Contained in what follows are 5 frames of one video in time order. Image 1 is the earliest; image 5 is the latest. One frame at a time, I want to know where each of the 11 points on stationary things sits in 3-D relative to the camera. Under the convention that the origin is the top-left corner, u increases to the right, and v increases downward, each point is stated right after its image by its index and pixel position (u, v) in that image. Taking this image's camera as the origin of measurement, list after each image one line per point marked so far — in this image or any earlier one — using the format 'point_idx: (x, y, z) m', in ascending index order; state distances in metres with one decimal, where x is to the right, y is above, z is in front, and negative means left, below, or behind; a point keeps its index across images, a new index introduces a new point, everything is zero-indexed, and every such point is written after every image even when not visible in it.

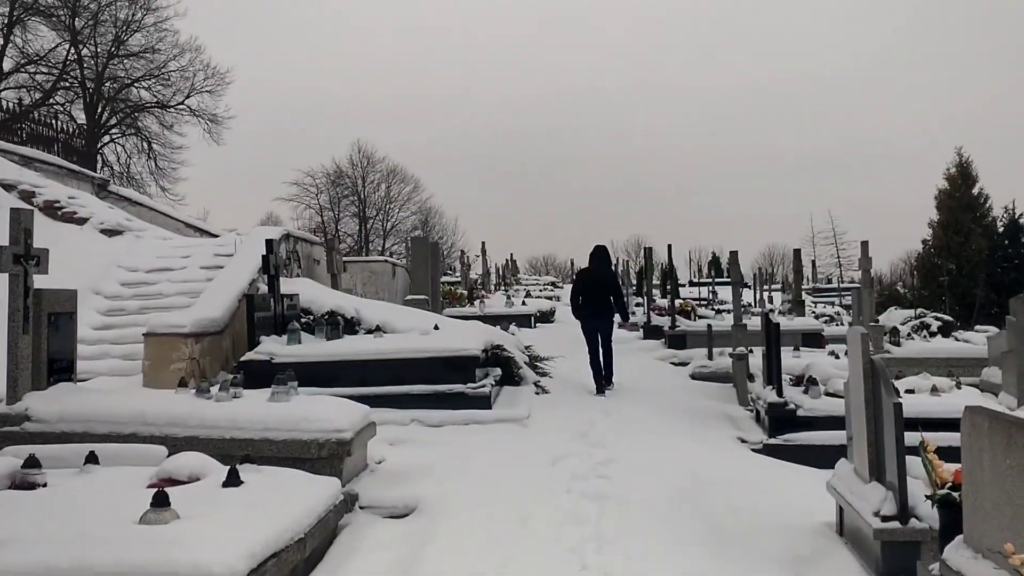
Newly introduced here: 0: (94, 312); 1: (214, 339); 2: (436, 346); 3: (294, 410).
0: (-4.1, -0.2, +10.7) m
1: (-2.5, -0.4, +9.2) m
2: (-0.6, -0.5, +9.0) m
3: (-1.3, -0.7, +6.2) m
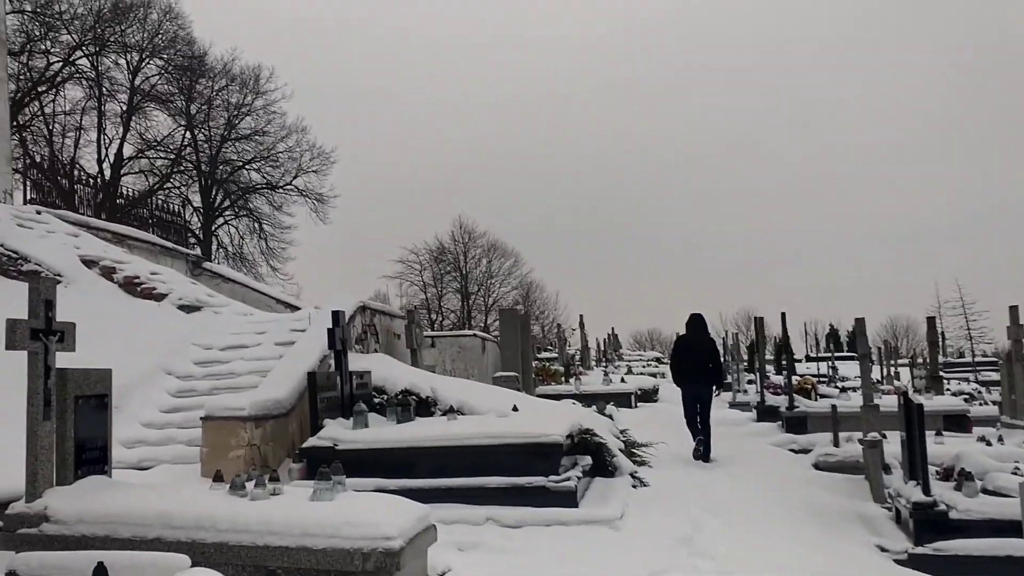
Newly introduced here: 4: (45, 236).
0: (-3.2, -1.0, +10.0) m
1: (-1.8, -1.1, +8.5) m
2: (0.0, -1.1, +8.1) m
3: (-0.9, -1.1, +5.3) m
4: (-5.8, +0.6, +13.5) m
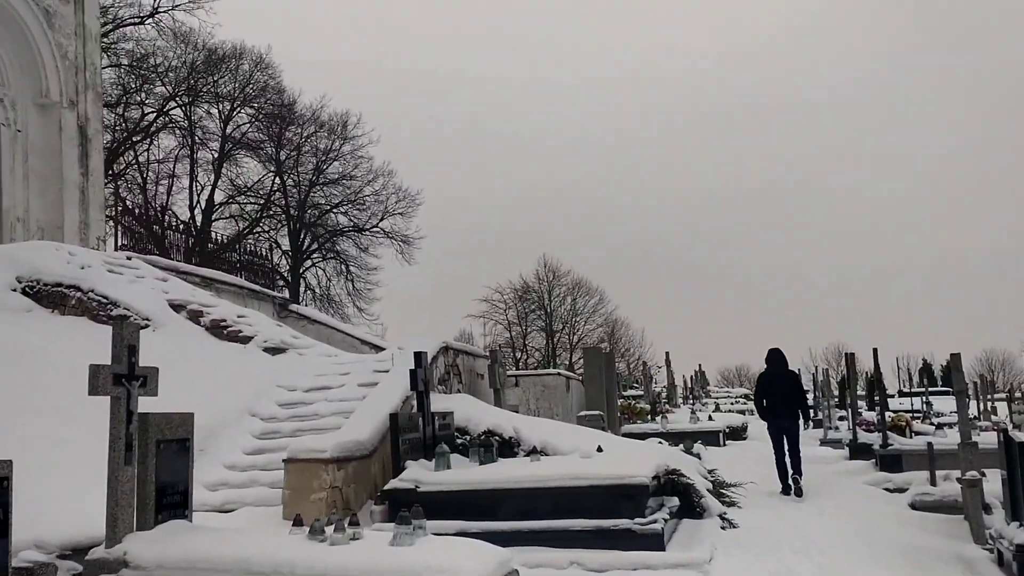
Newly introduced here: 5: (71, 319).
0: (-2.5, -1.4, +10.1) m
1: (-1.2, -1.4, +8.4) m
2: (+0.6, -1.3, +7.9) m
3: (-0.5, -1.3, +5.3) m
4: (-4.8, +0.1, +13.8) m
5: (-5.1, -0.4, +12.7) m
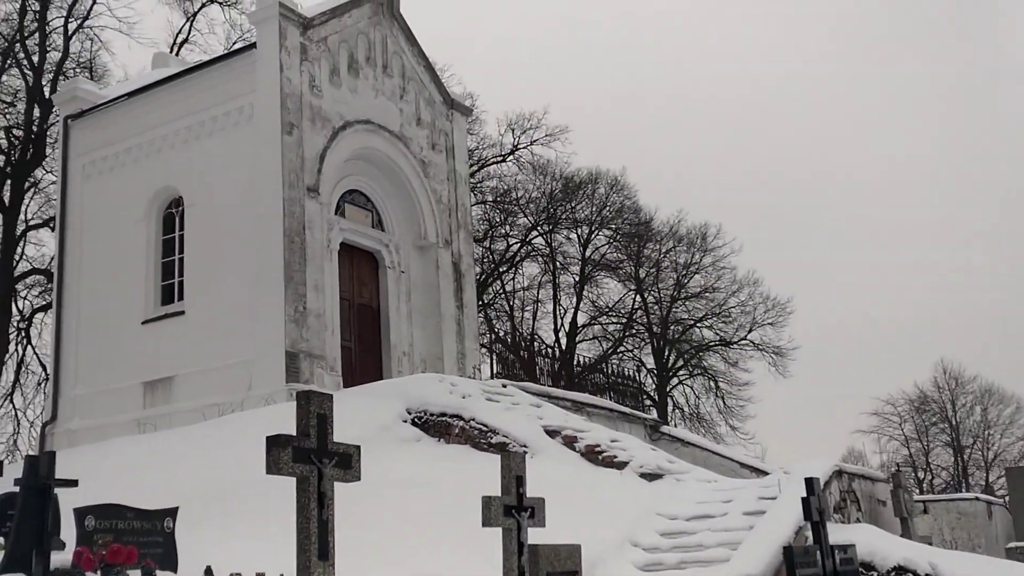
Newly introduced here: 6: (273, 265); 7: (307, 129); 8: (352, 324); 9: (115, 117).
0: (+1.0, -2.5, +9.6) m
1: (+1.7, -2.2, +7.6) m
2: (+3.3, -2.0, +6.6) m
3: (+1.3, -1.8, +4.4) m
4: (0.0, -1.5, +14.0) m
5: (-0.7, -1.9, +12.9) m
6: (-3.6, +0.3, +16.2) m
7: (-3.3, +2.5, +17.2) m
8: (-2.7, -0.6, +18.1) m
9: (-6.9, +3.0, +19.0) m
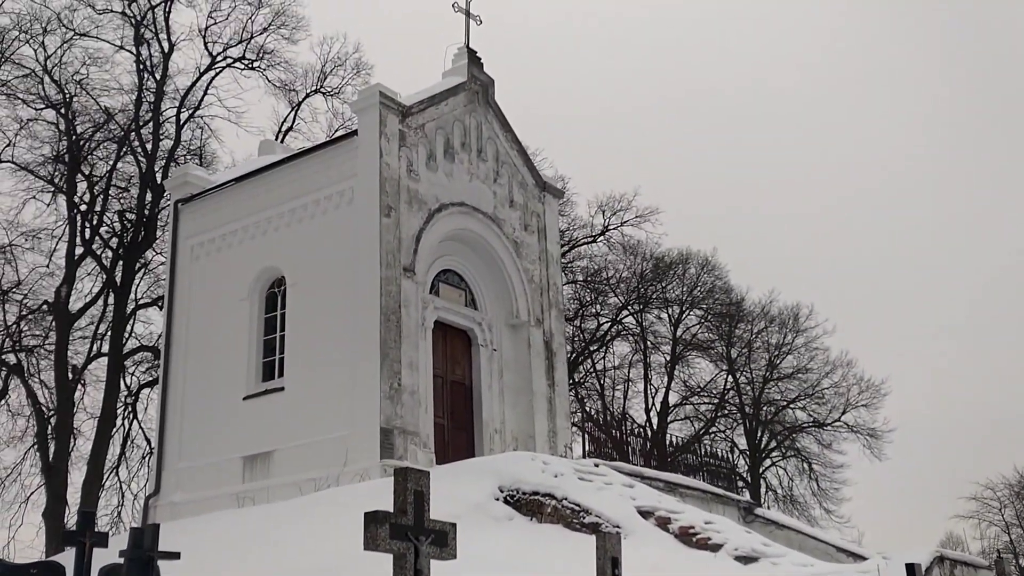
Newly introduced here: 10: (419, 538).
0: (+1.9, -3.2, +9.5) m
1: (+2.4, -2.8, +7.5) m
2: (+3.8, -2.5, +6.4) m
3: (+1.8, -2.2, +4.4) m
4: (+1.2, -2.6, +14.1) m
5: (+0.4, -2.9, +13.0) m
6: (-2.2, -0.8, +16.7) m
7: (-1.8, +1.3, +17.8) m
8: (-1.1, -1.9, +18.4) m
9: (-5.3, +1.6, +19.9) m
10: (-0.6, -1.7, +7.4) m
